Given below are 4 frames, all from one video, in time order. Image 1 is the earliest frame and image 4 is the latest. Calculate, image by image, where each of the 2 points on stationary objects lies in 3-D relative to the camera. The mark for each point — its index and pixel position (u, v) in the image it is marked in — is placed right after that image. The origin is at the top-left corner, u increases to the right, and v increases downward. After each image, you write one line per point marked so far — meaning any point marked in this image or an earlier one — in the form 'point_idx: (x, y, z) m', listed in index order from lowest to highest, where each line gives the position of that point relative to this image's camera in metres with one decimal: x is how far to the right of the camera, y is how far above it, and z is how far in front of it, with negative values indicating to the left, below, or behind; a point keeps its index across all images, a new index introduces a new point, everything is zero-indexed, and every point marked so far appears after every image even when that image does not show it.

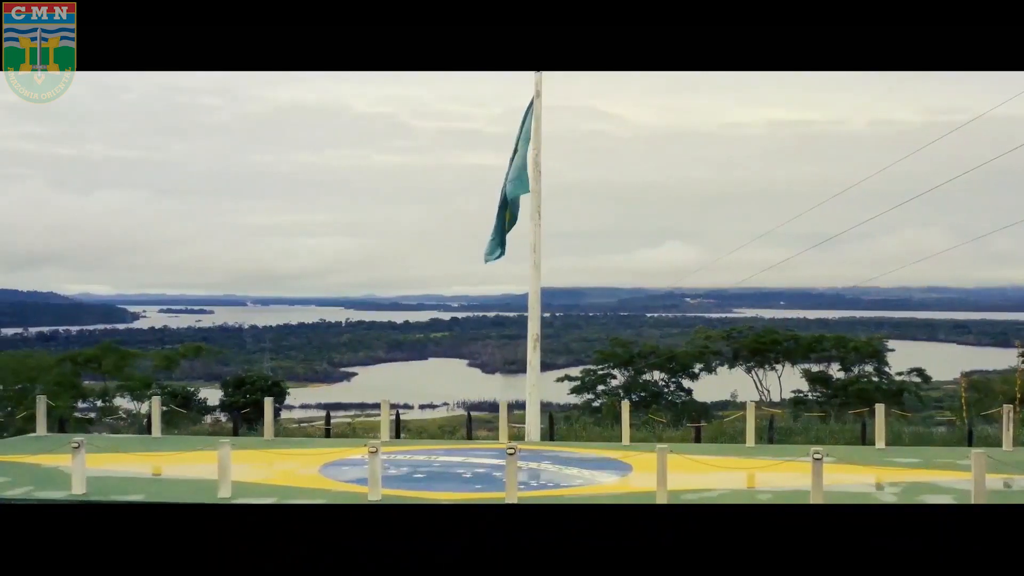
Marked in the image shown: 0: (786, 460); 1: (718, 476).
0: (+5.3, -3.3, +18.3) m
1: (+3.9, -3.5, +17.5) m
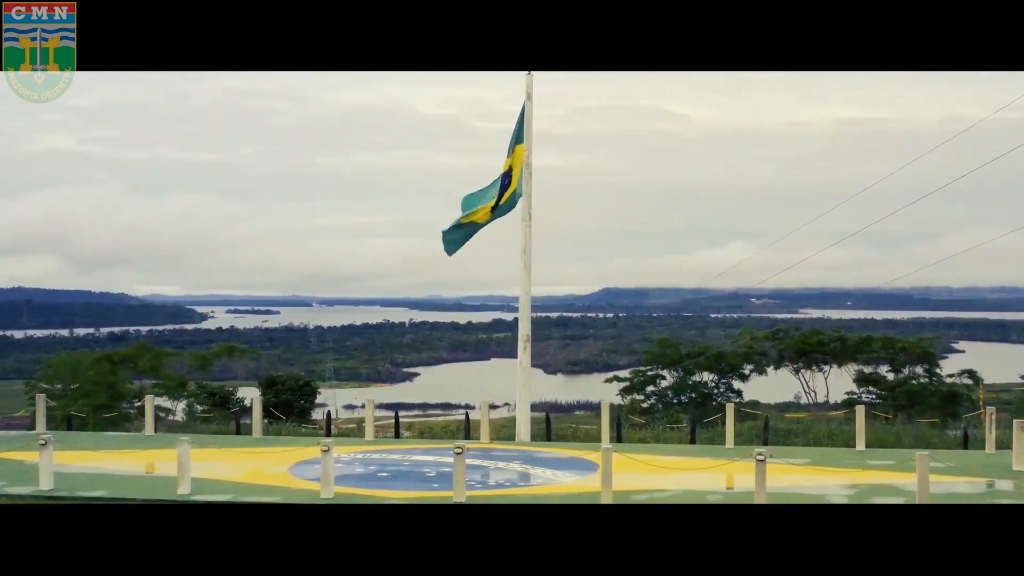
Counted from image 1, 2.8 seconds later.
0: (+4.2, -3.3, +18.1) m
1: (+2.8, -3.5, +17.4) m
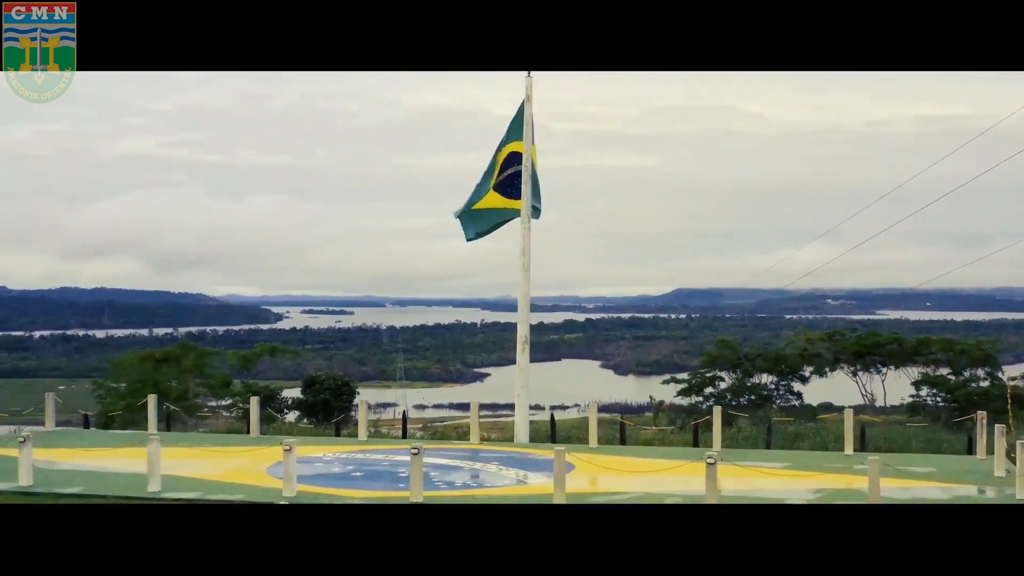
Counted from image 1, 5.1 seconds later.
0: (+3.3, -3.3, +18.0) m
1: (+1.8, -3.5, +17.2) m
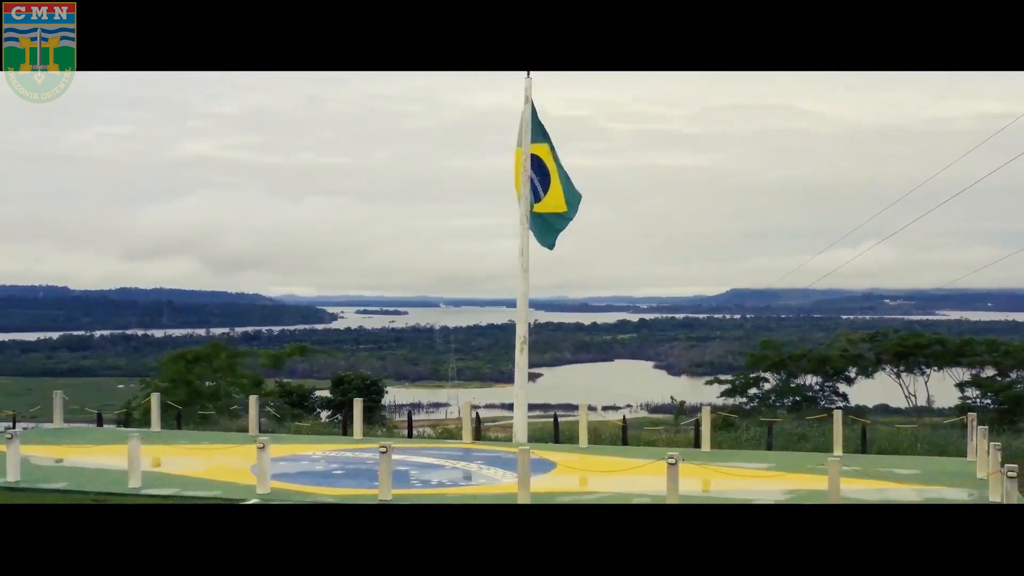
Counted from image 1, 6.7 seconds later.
0: (+2.6, -3.3, +18.0) m
1: (+1.1, -3.5, +17.3) m
